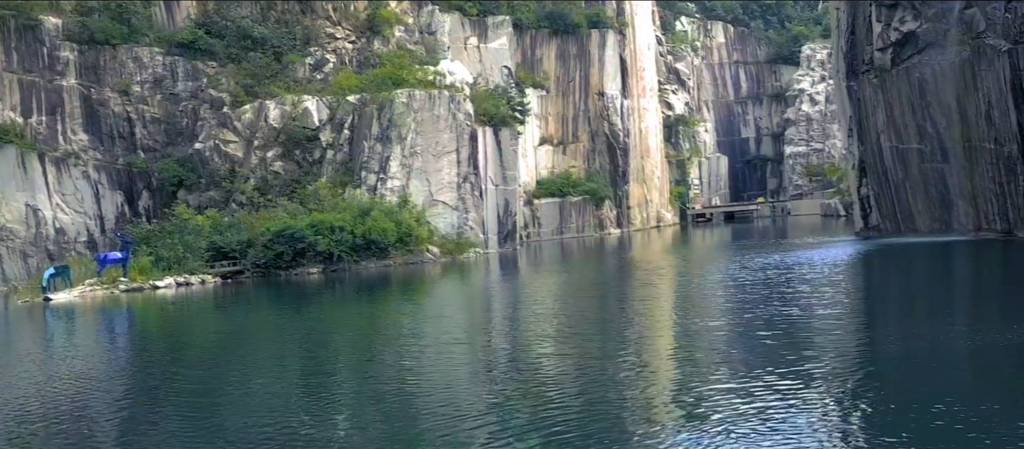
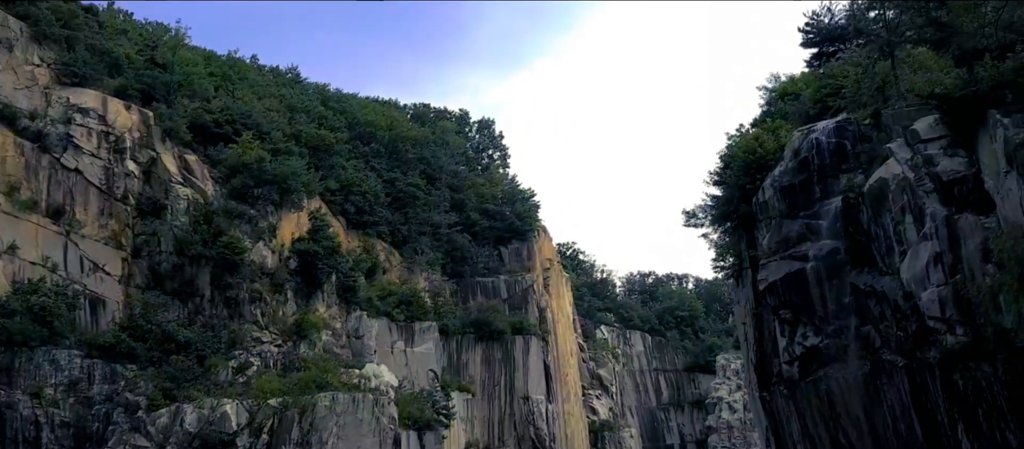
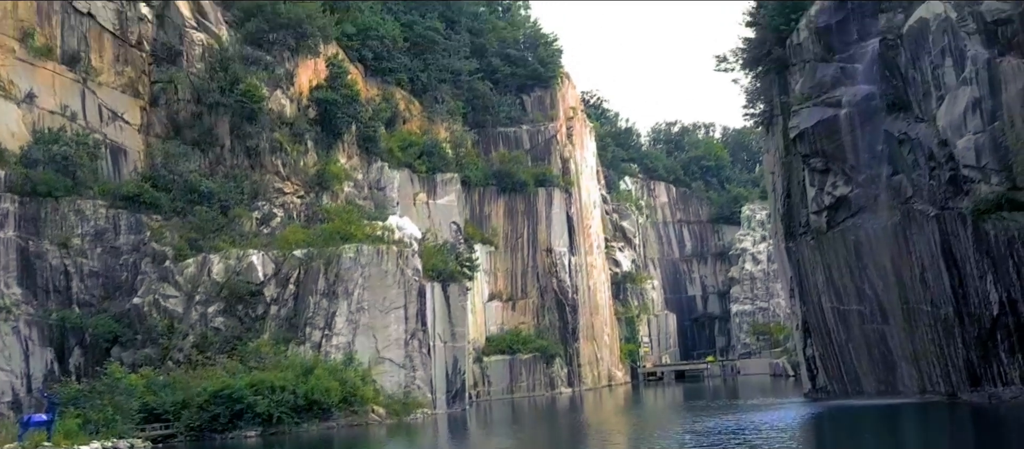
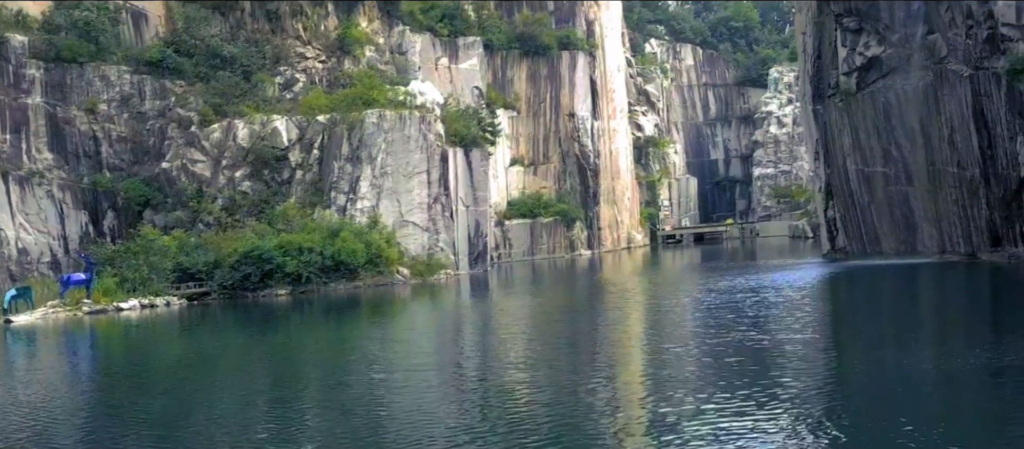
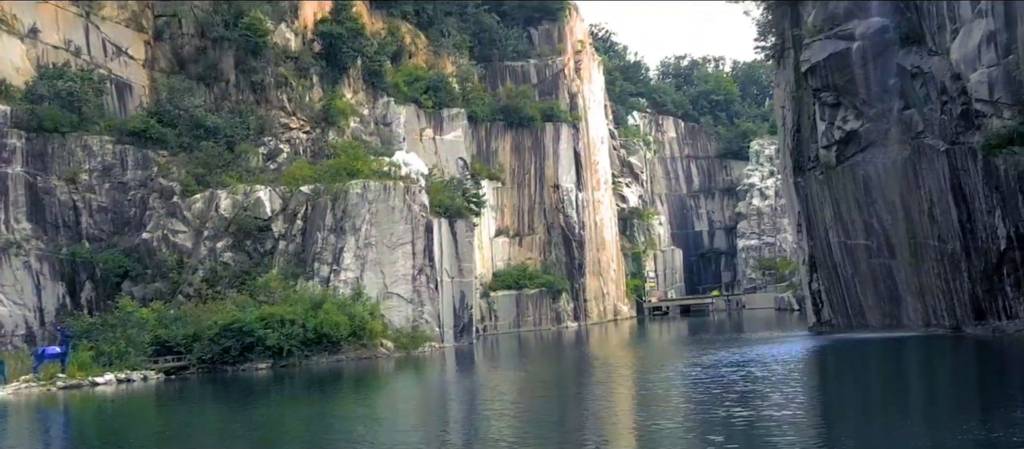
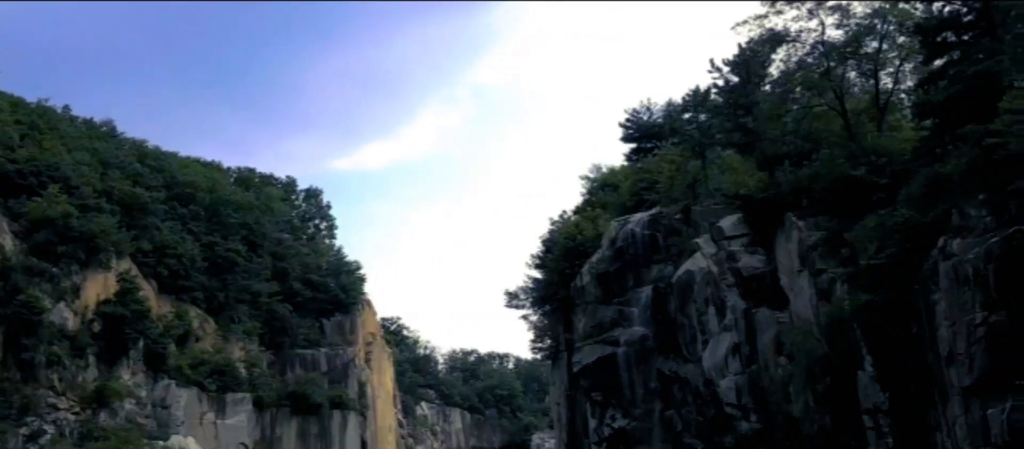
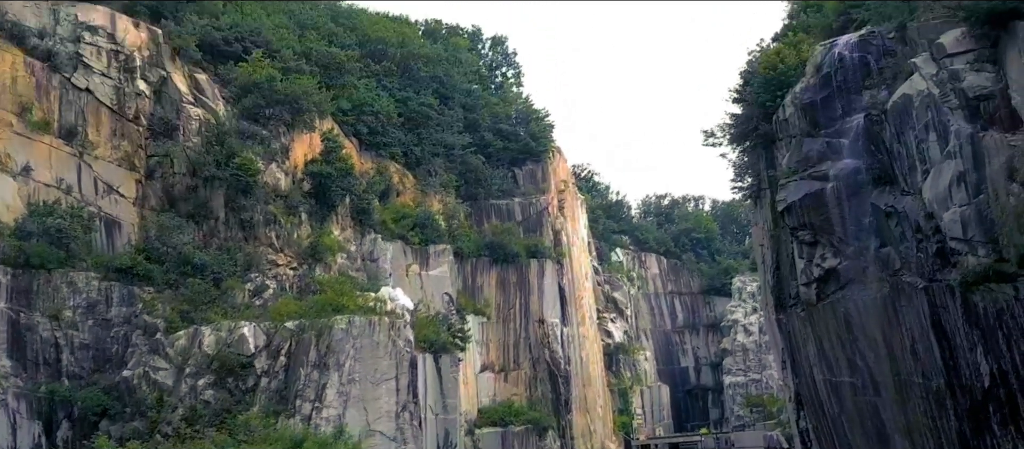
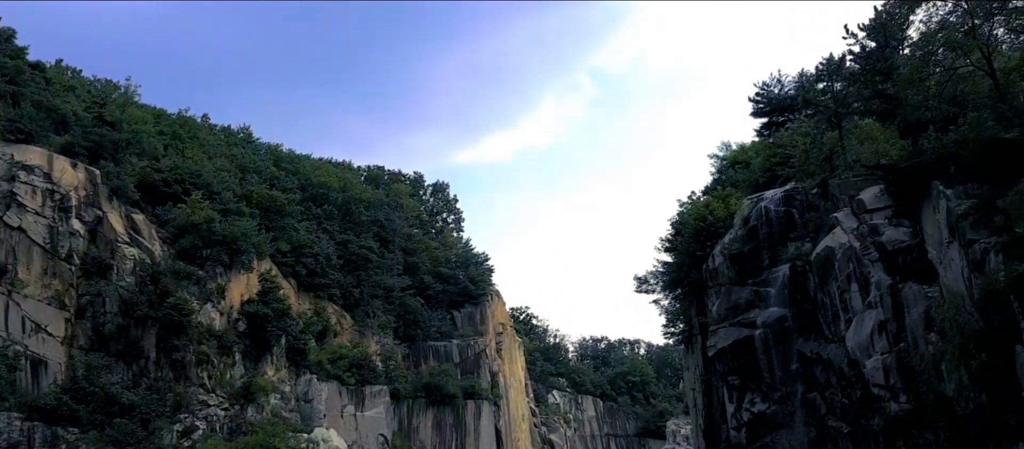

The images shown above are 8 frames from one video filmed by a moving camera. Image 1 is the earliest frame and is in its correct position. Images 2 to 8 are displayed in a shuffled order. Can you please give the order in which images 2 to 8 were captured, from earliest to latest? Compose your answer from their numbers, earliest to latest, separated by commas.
4, 5, 3, 7, 2, 8, 6
